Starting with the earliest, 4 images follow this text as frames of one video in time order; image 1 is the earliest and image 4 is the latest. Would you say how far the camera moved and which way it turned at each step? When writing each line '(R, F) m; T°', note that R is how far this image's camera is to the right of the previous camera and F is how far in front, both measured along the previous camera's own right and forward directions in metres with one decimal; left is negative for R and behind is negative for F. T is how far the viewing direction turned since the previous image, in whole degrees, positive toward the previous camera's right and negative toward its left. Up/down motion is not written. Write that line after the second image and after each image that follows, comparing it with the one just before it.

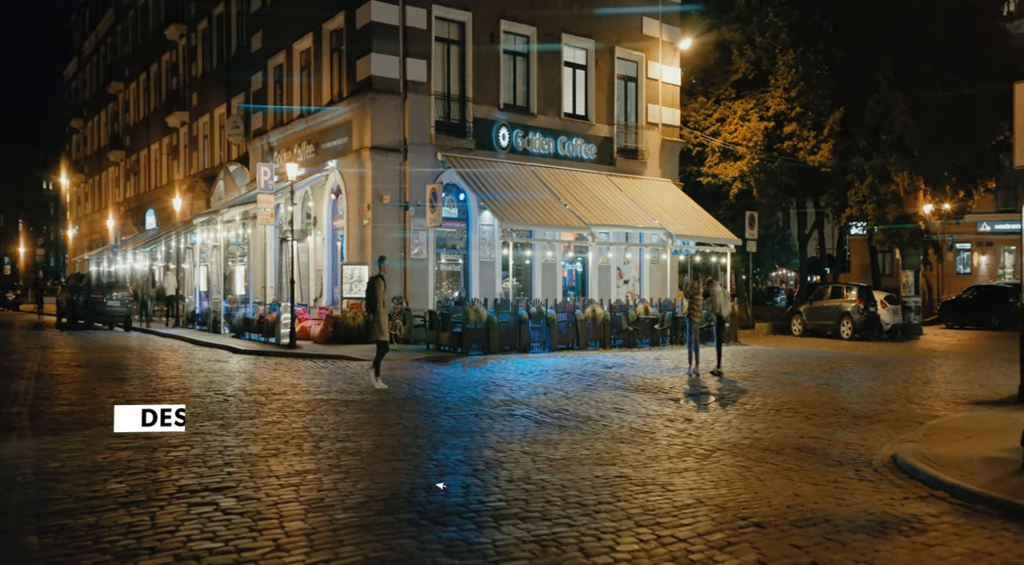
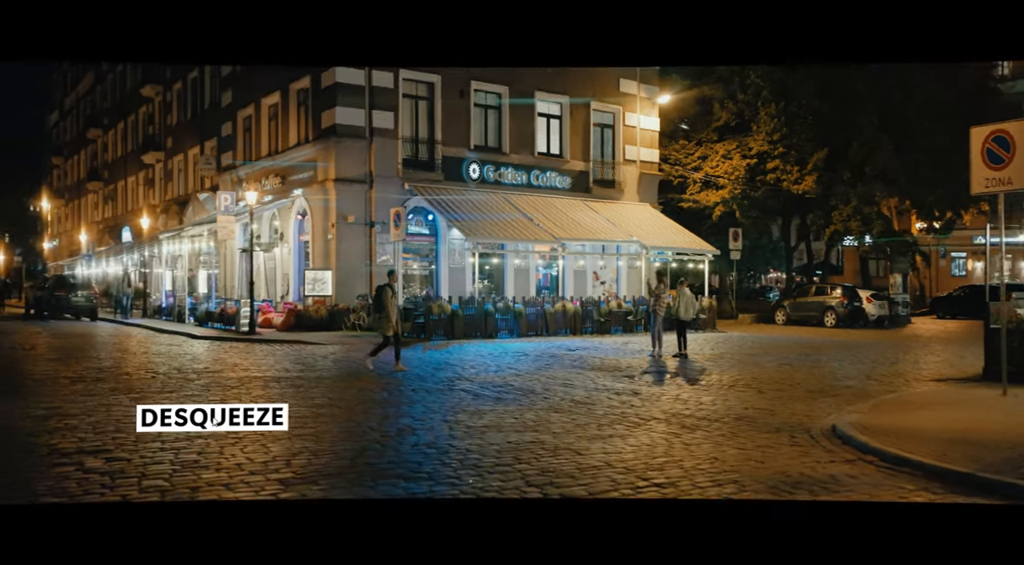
(+0.9, +0.6) m; 0°
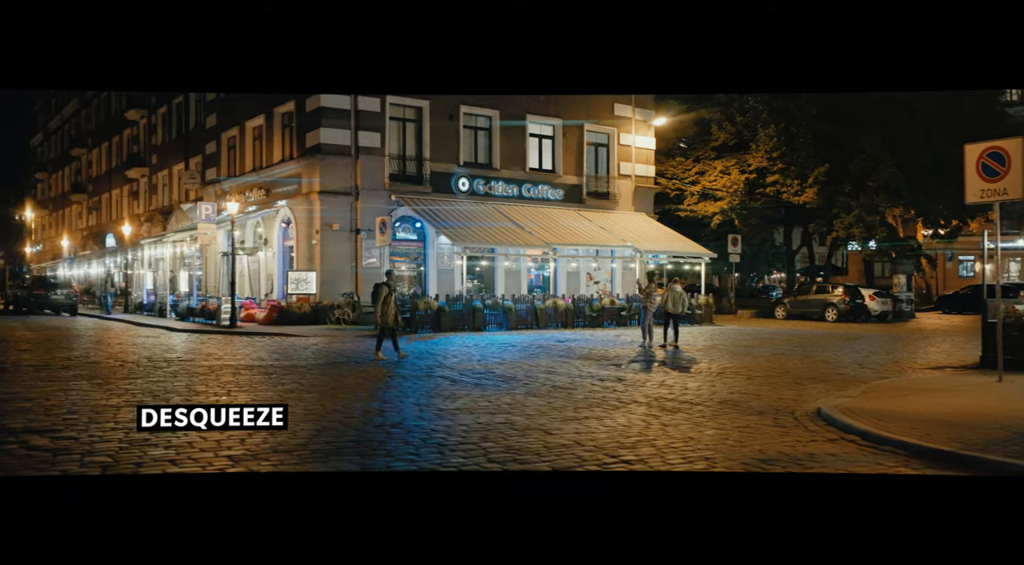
(+0.3, +0.3) m; 0°
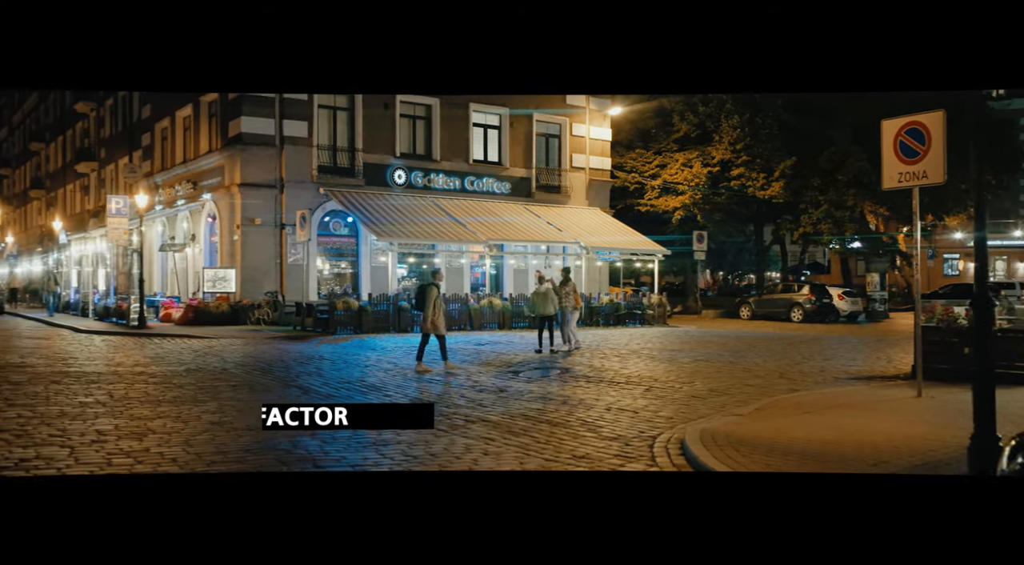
(+1.7, +1.6) m; 0°
